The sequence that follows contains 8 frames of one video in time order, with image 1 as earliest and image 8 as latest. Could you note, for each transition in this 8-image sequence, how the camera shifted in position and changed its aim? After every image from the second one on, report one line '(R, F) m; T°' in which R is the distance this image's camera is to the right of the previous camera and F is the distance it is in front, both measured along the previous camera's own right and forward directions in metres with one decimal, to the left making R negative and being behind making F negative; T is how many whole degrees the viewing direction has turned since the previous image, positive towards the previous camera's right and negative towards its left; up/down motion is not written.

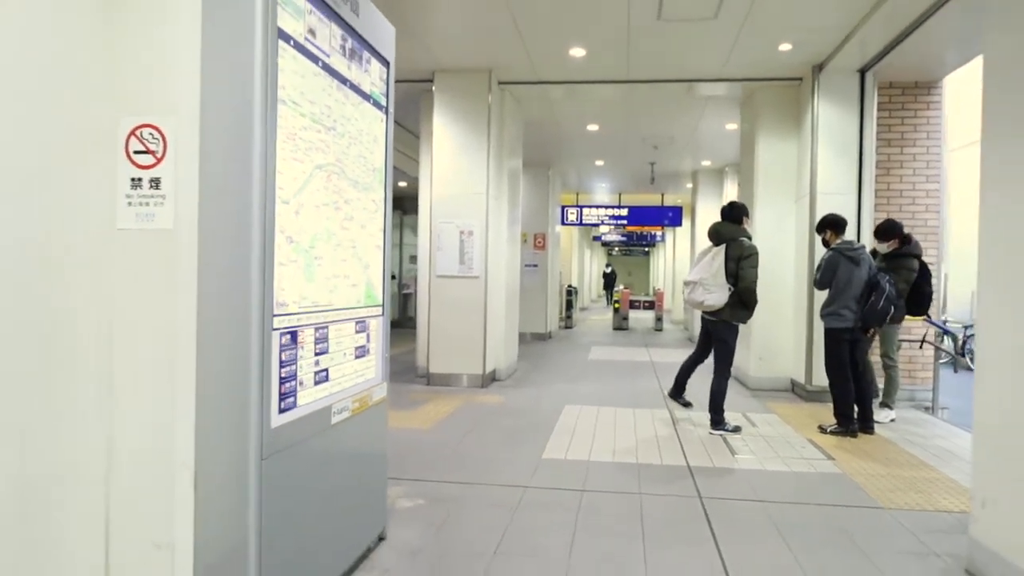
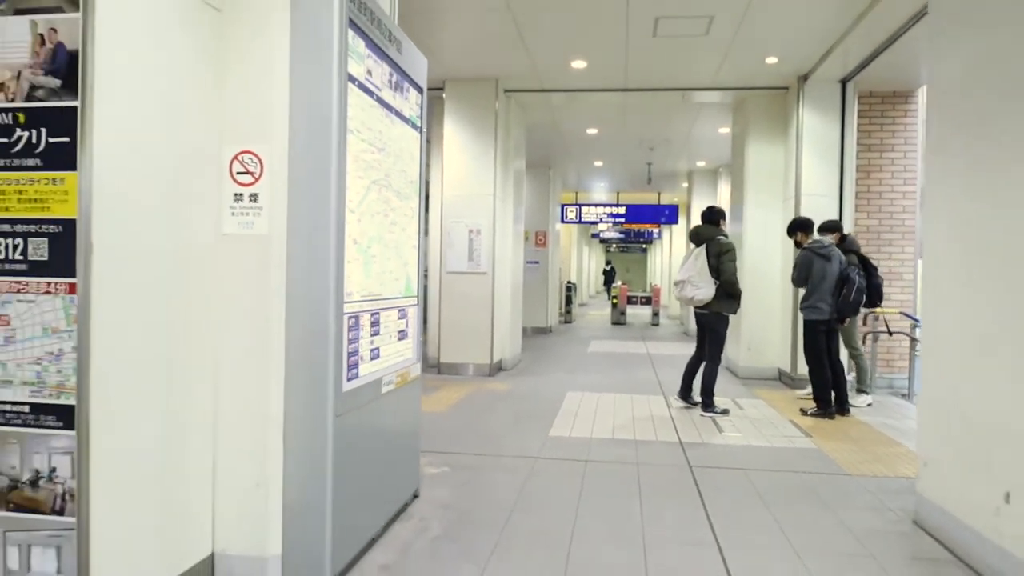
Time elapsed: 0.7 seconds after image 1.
(-0.1, -0.5) m; 0°
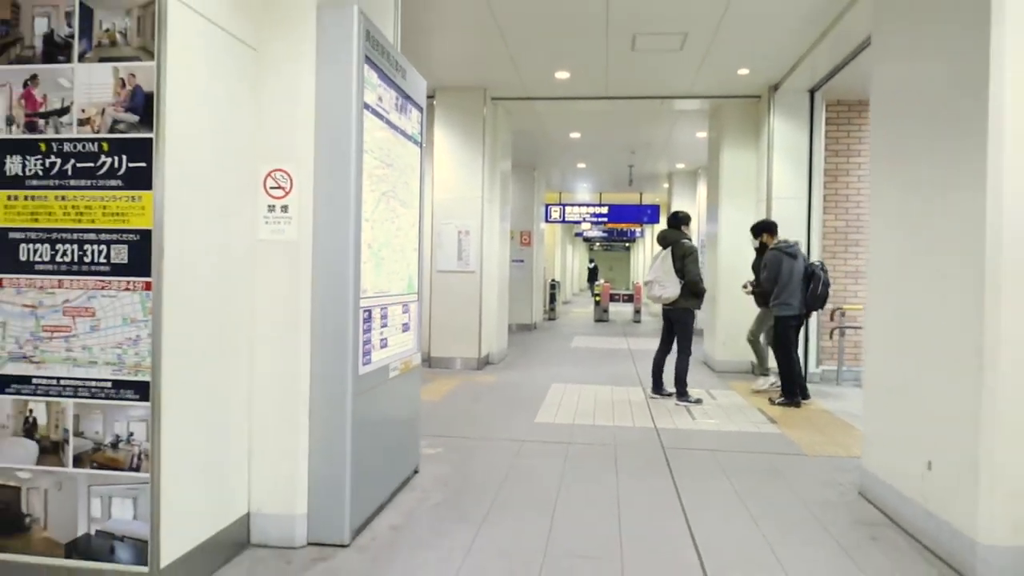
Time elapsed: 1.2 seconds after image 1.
(0.0, -0.5) m; +1°
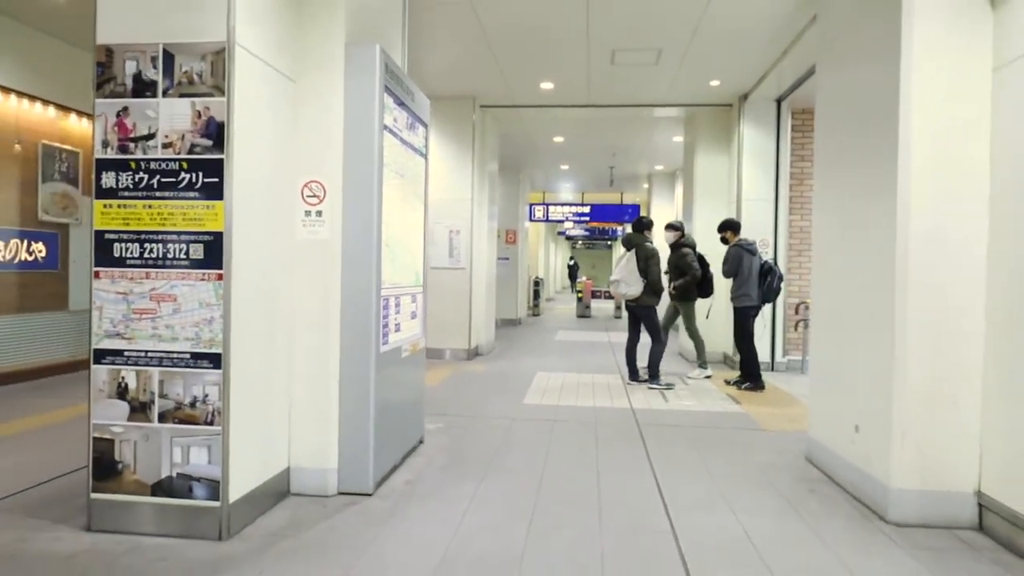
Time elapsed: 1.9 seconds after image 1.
(-0.1, -0.6) m; +1°
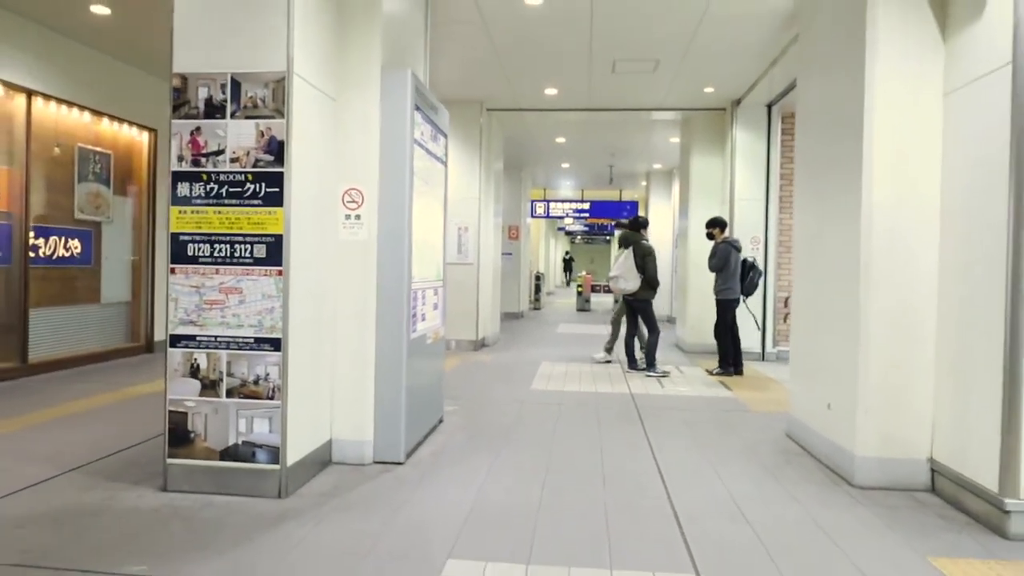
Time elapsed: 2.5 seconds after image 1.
(-0.1, -0.5) m; 0°
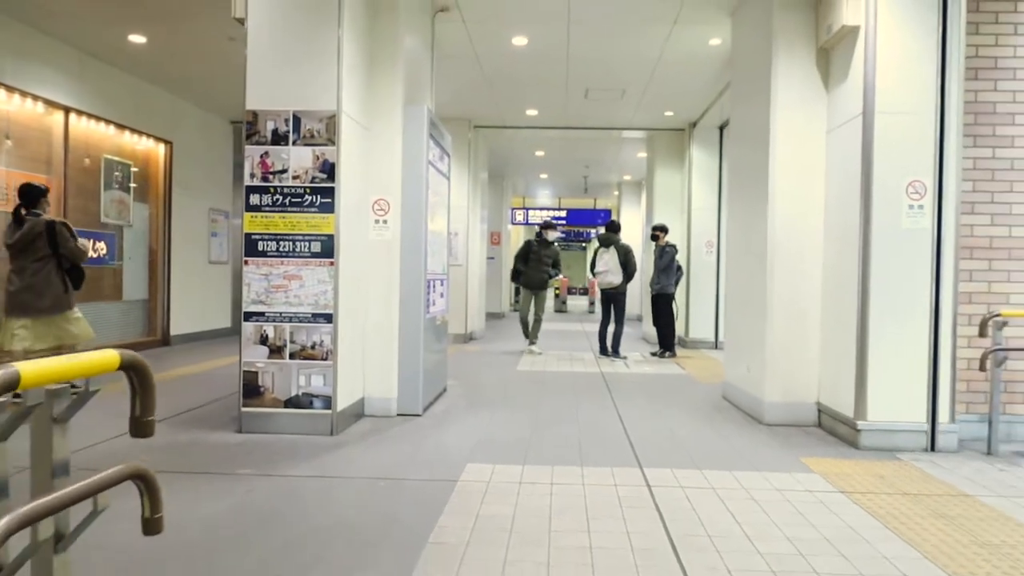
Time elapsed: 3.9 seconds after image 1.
(-0.1, -1.1) m; +1°
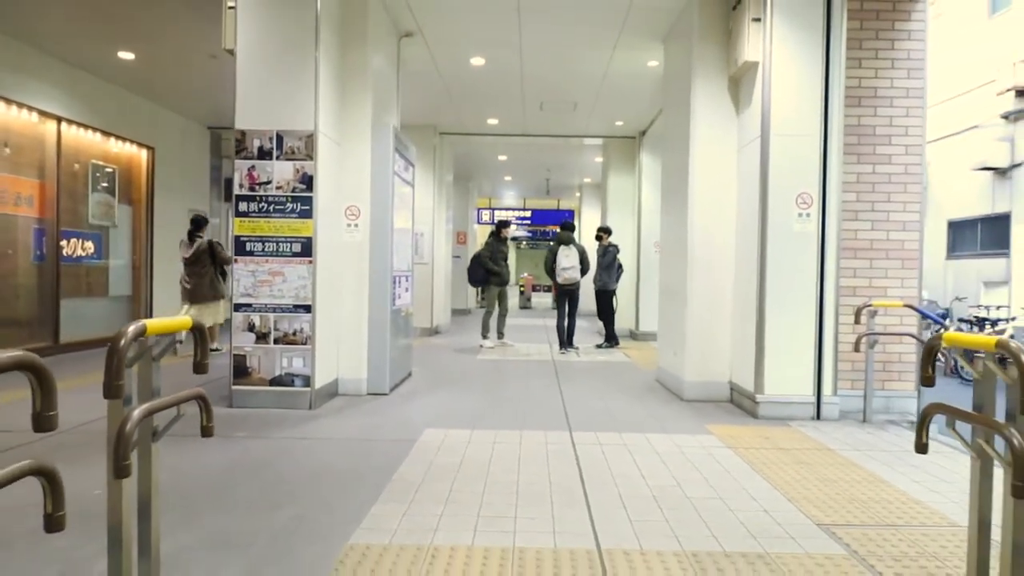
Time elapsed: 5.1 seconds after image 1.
(+0.1, -0.7) m; +2°
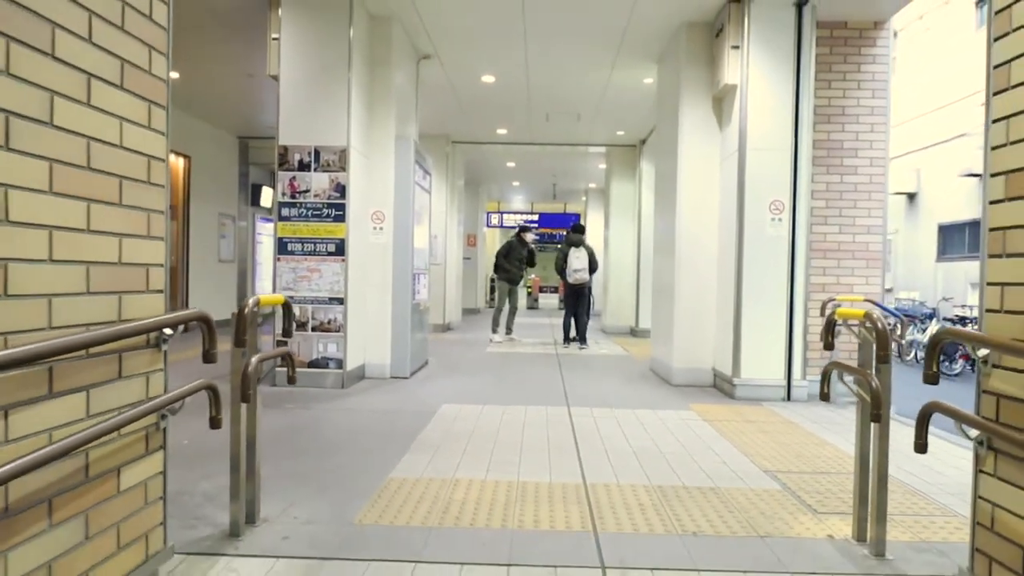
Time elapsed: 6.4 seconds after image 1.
(0.0, -0.7) m; -1°
